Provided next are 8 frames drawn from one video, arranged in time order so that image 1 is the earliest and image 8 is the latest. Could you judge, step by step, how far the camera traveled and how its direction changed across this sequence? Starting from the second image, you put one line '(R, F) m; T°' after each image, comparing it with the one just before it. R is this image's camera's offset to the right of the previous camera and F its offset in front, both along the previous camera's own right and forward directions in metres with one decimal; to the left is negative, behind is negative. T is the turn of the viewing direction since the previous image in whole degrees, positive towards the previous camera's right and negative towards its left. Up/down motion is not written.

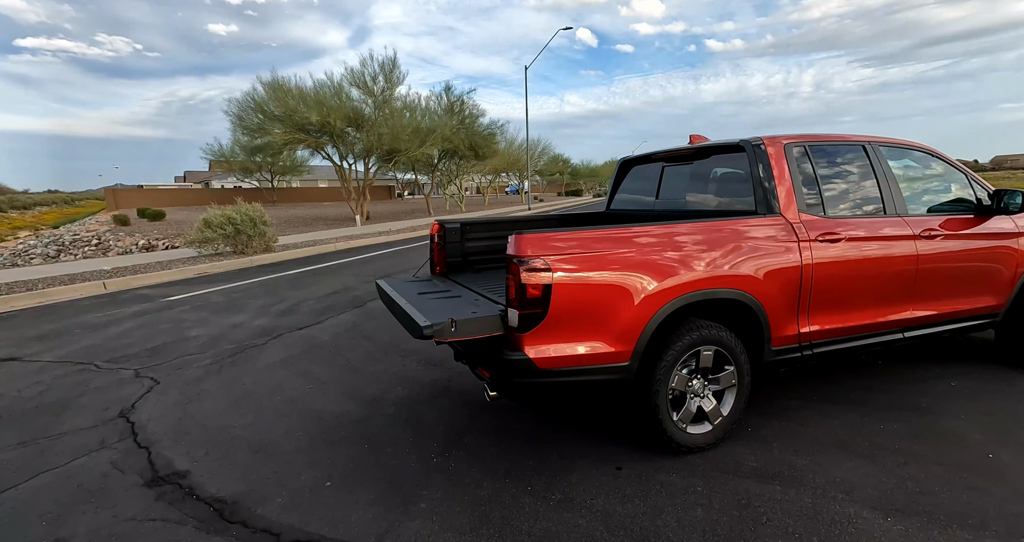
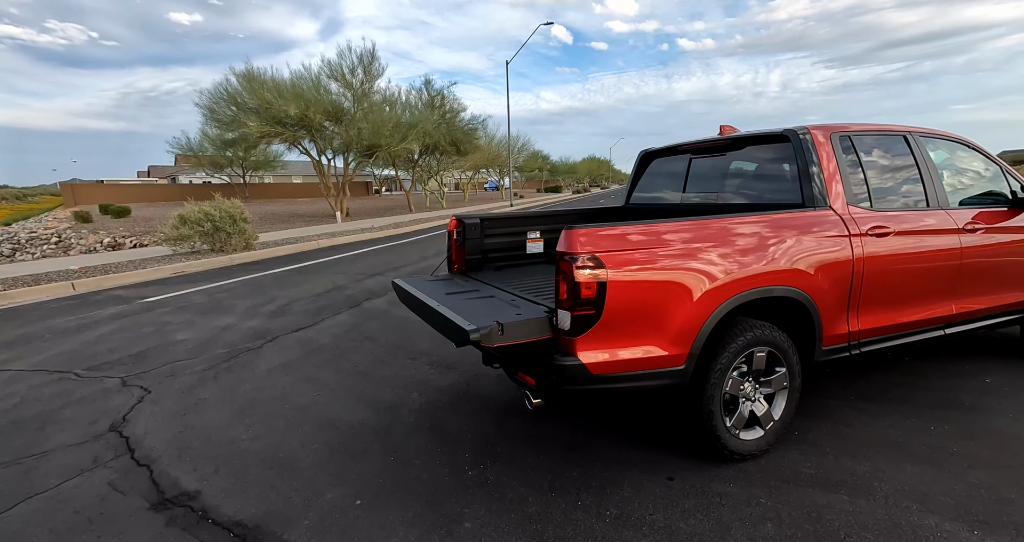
(-0.4, +0.2) m; +3°
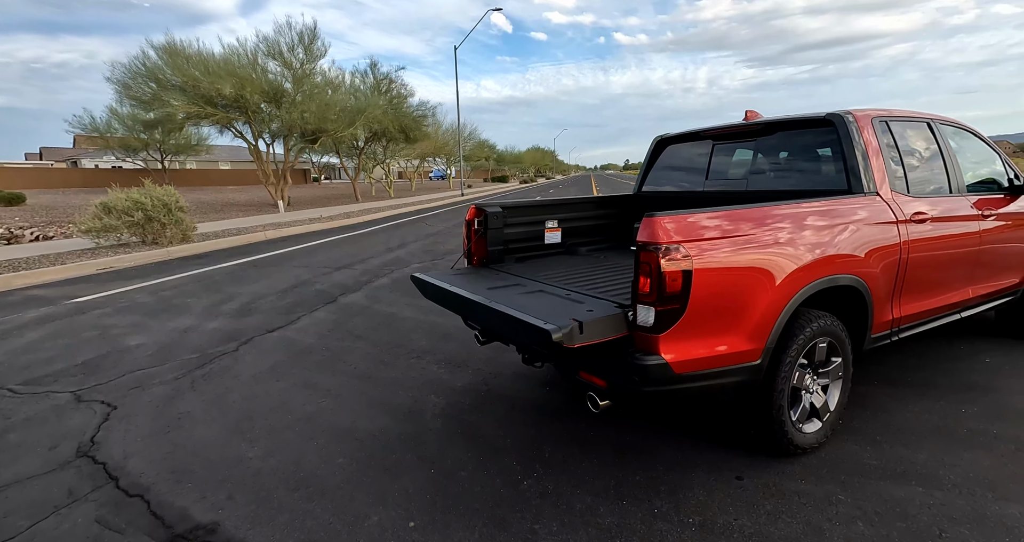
(-0.6, +0.3) m; +7°
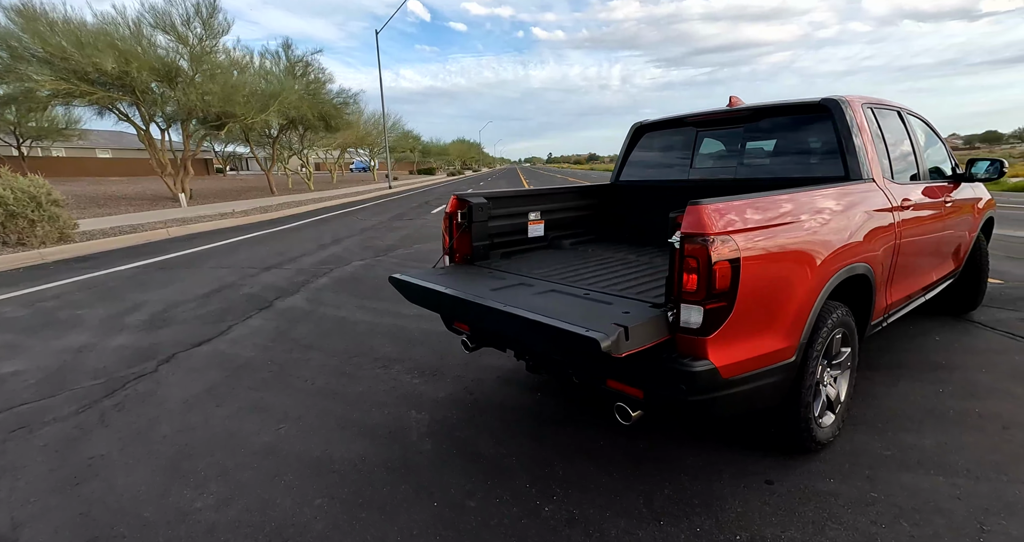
(-0.4, +0.4) m; +9°
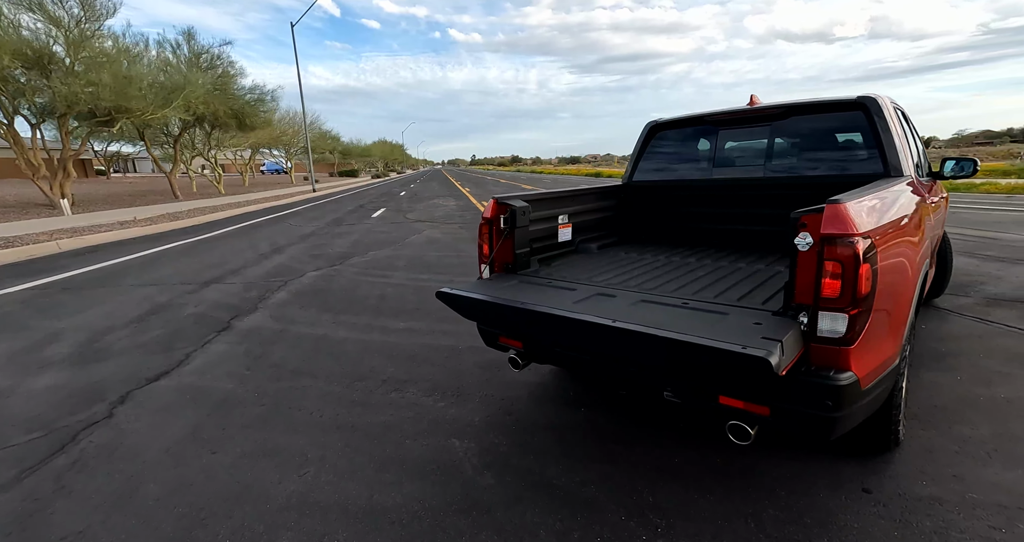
(-0.8, +0.3) m; +9°
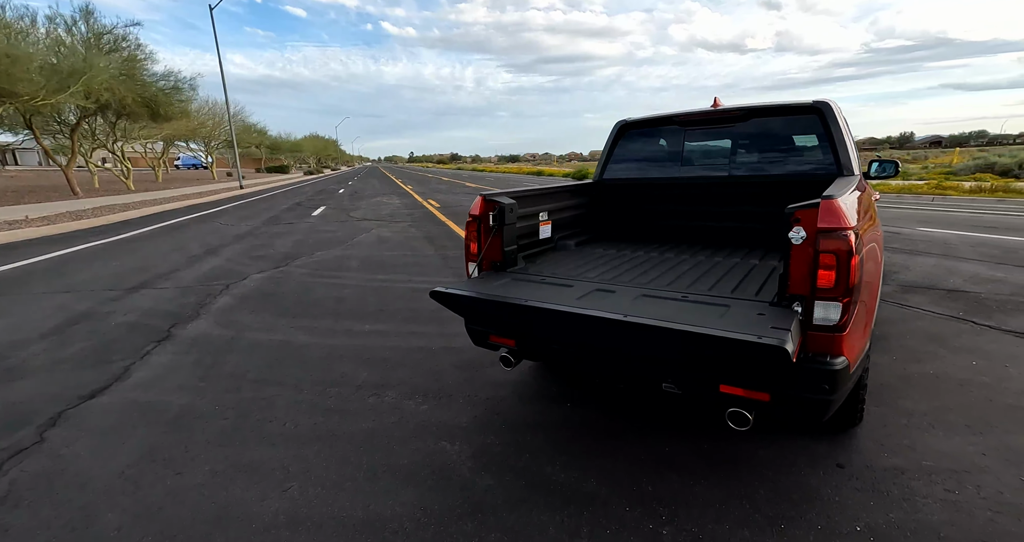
(-0.3, +0.1) m; +7°
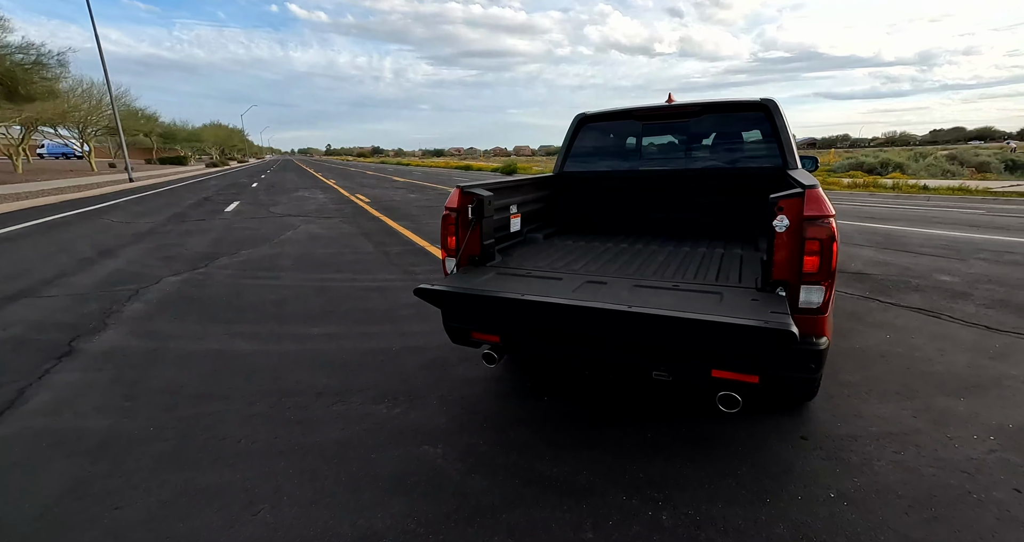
(-0.3, +0.1) m; +9°
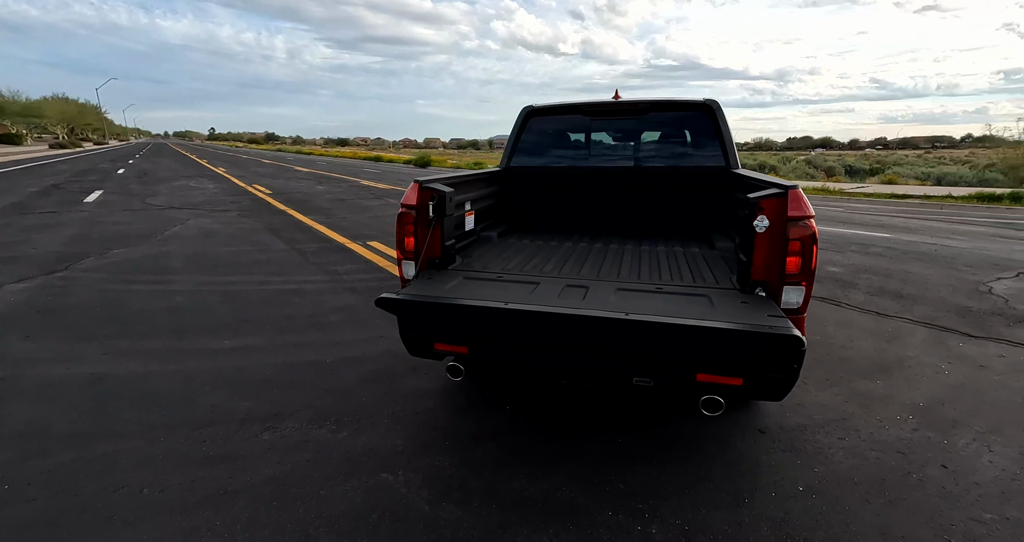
(-0.3, +0.3) m; +11°
